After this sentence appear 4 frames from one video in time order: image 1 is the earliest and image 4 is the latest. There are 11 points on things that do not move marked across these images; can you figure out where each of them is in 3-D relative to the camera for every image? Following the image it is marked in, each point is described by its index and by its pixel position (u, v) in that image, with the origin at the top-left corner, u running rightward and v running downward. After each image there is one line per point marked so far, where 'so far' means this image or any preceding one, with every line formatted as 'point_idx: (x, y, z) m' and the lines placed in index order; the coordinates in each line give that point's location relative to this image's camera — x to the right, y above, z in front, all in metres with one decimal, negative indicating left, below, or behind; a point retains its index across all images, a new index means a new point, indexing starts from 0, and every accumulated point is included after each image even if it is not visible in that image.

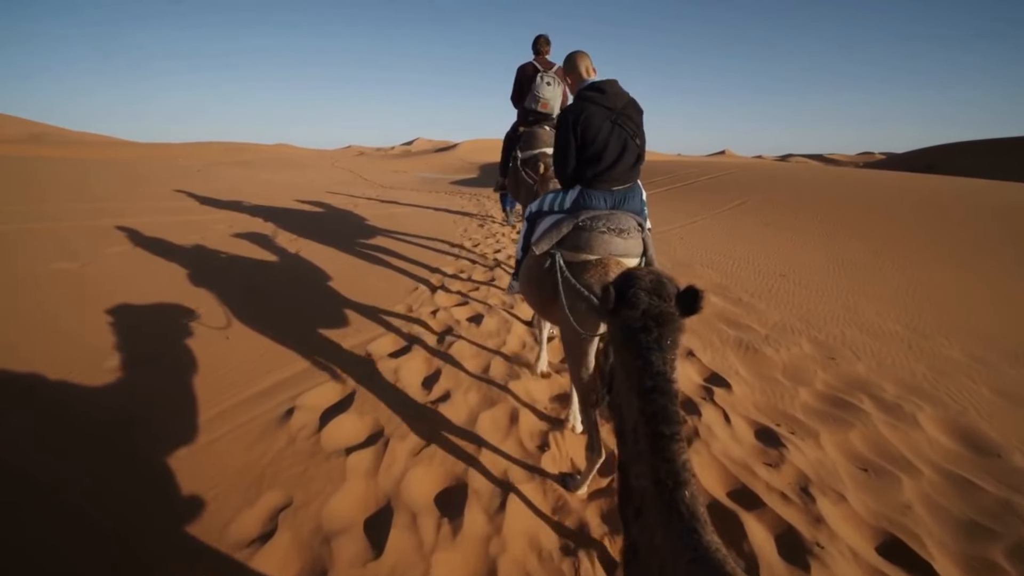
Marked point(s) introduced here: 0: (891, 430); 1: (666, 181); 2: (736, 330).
0: (+3.2, -1.2, +3.9) m
1: (+7.0, +4.6, +19.7) m
2: (+2.6, -0.5, +5.3) m
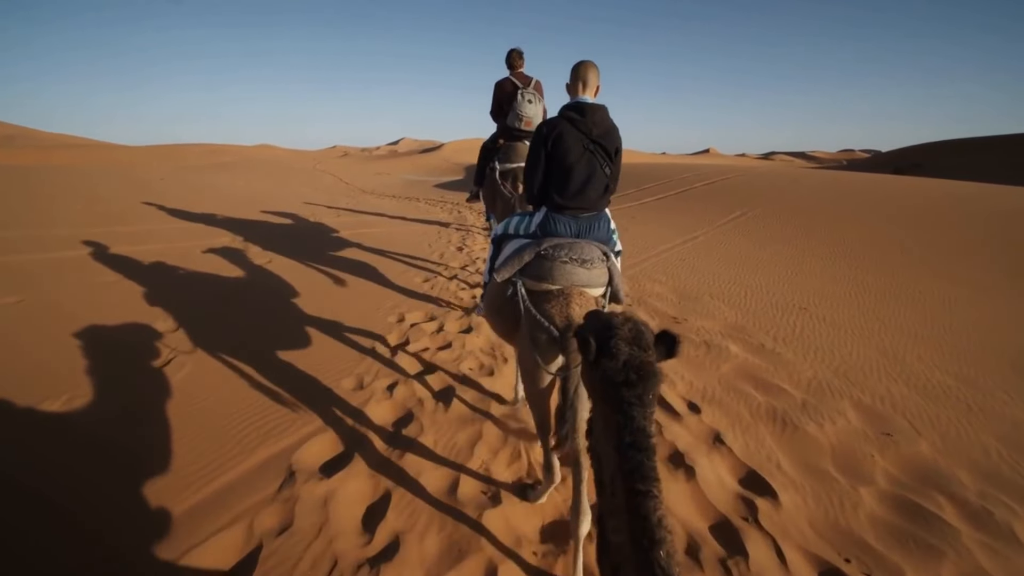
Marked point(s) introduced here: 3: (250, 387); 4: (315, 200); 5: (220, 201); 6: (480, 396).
0: (+3.1, -1.7, +2.9) m
1: (+6.4, +4.2, +18.8) m
2: (+2.4, -1.0, +4.3) m
3: (-2.3, -0.9, +4.0) m
4: (-8.1, +3.6, +18.8) m
5: (-10.1, +3.1, +16.0) m
6: (-0.3, -0.9, +3.9) m
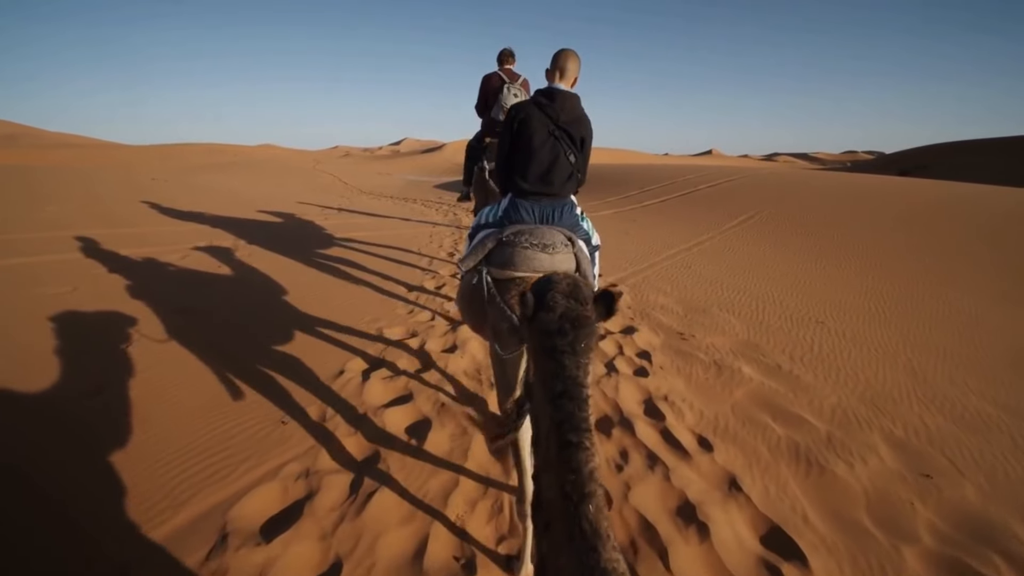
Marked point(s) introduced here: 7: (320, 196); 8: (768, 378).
0: (+3.0, -1.9, +2.4) m
1: (+6.4, +4.0, +18.3) m
2: (+2.3, -1.2, +3.8) m
3: (-2.4, -1.0, +3.6) m
4: (-8.2, +3.5, +18.3) m
5: (-10.2, +3.0, +15.5) m
6: (-0.4, -1.1, +3.4) m
7: (-8.5, +4.0, +19.9) m
8: (+2.6, -0.9, +4.6) m
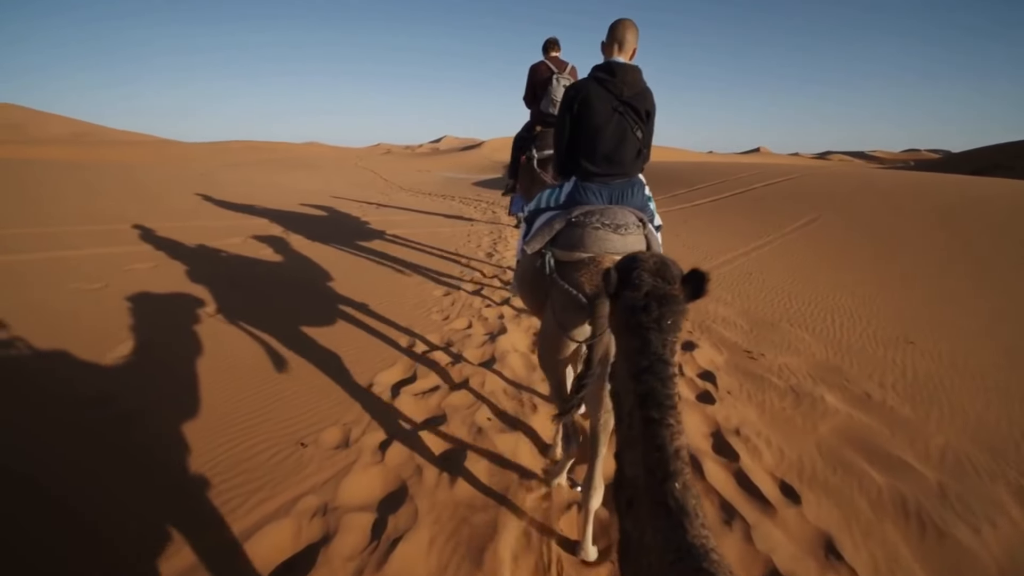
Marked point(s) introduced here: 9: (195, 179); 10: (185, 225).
0: (+3.2, -2.0, +1.7) m
1: (+7.9, +3.8, +17.3) m
2: (+2.7, -1.3, +3.2) m
3: (-2.1, -1.0, +3.3) m
4: (-6.6, +3.7, +18.4) m
5: (-8.8, +3.3, +15.8) m
6: (-0.1, -1.1, +3.0) m
7: (-6.7, +4.2, +20.0) m
8: (+3.0, -1.1, +3.9) m
9: (-11.6, +4.0, +16.6) m
10: (-6.7, +1.2, +9.2) m
